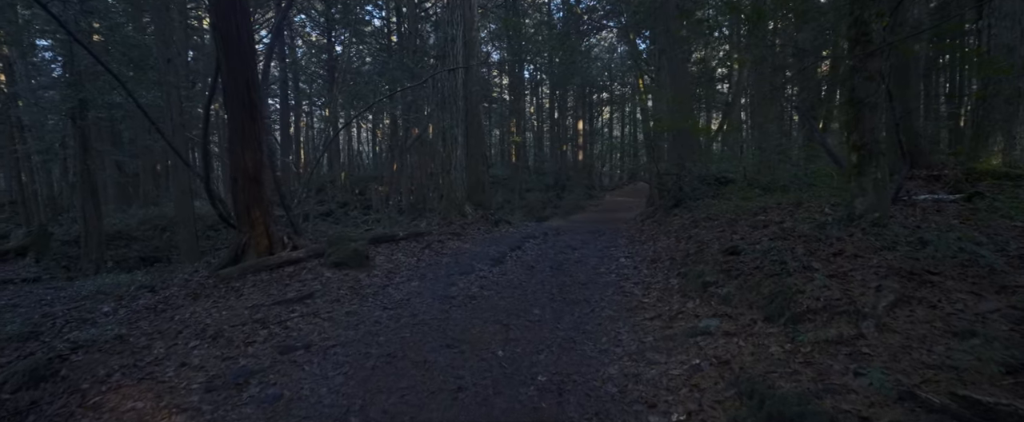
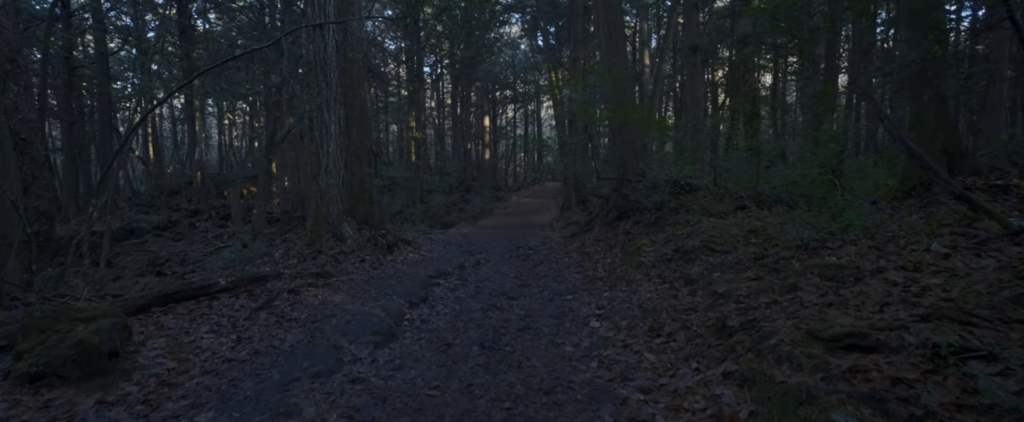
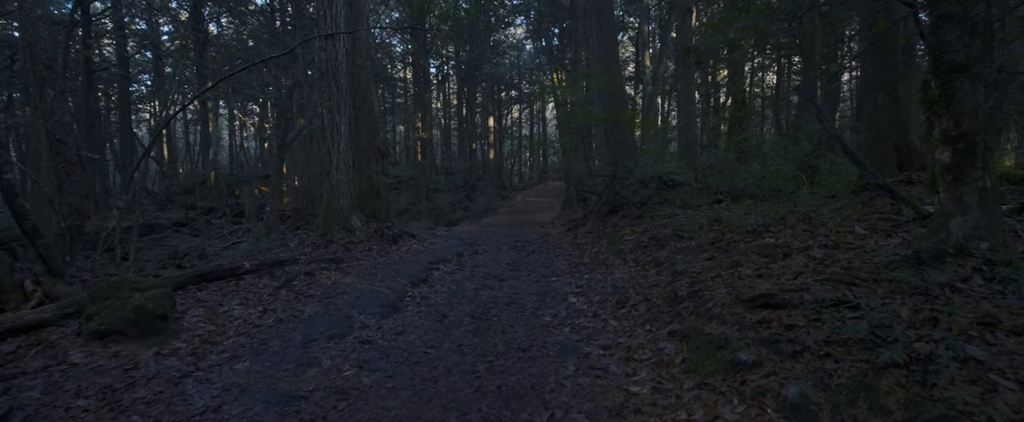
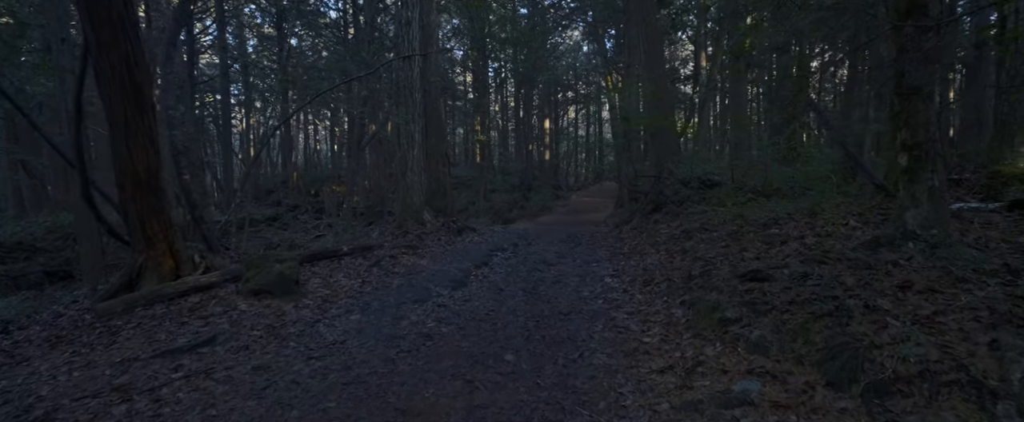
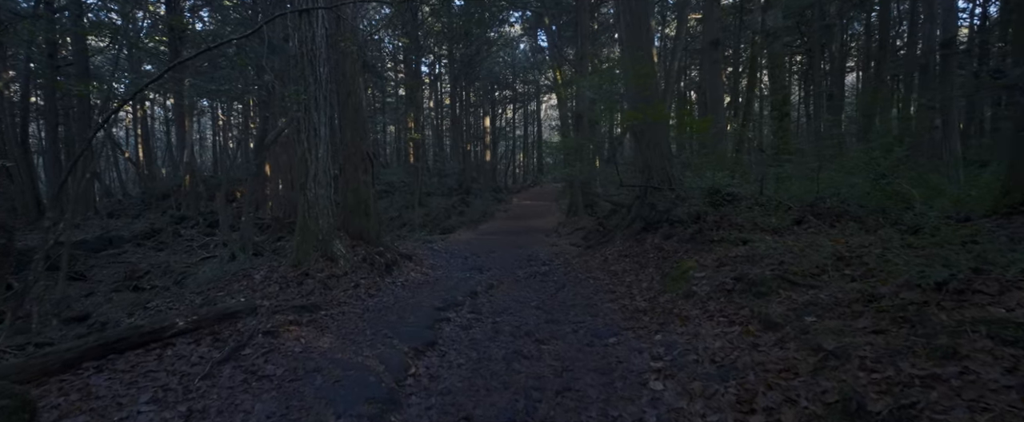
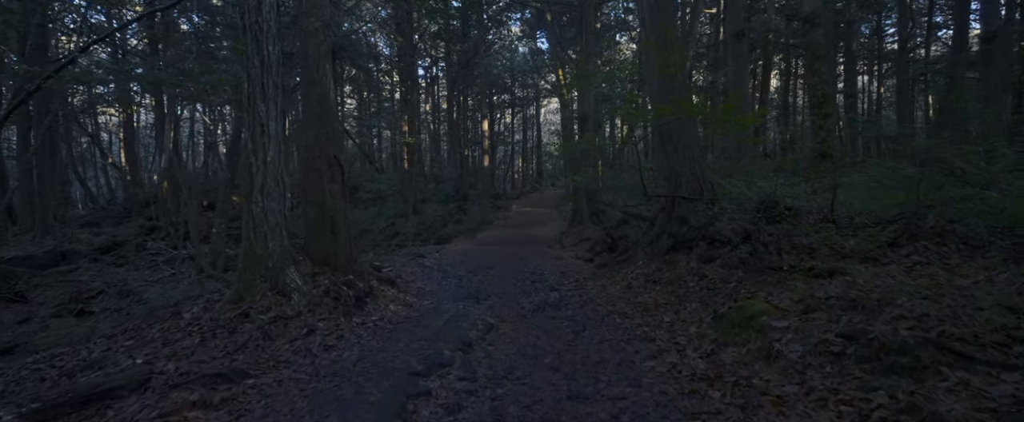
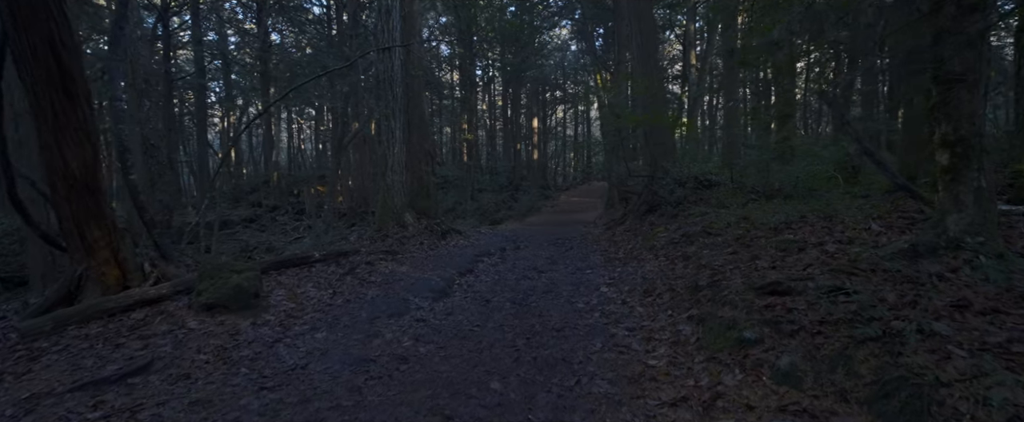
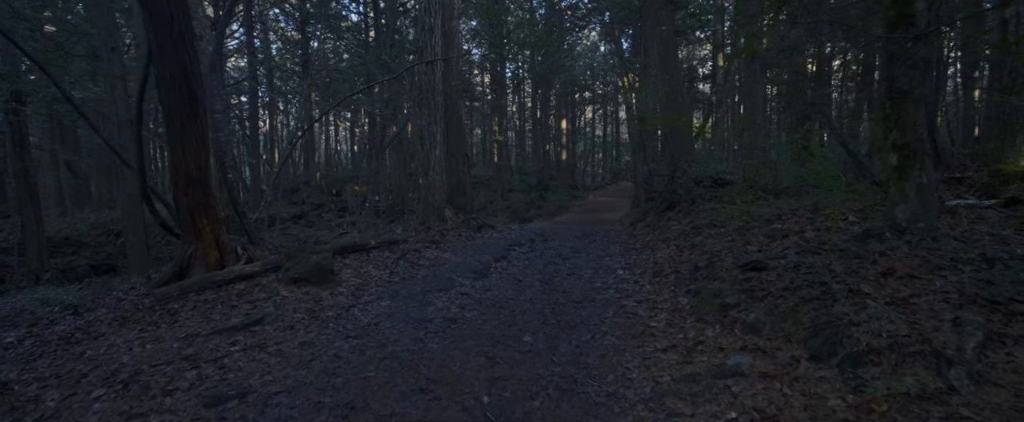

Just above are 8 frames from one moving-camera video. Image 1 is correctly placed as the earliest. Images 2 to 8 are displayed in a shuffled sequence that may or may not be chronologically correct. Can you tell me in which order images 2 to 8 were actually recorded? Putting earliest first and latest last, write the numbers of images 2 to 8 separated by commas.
8, 4, 7, 3, 2, 5, 6
